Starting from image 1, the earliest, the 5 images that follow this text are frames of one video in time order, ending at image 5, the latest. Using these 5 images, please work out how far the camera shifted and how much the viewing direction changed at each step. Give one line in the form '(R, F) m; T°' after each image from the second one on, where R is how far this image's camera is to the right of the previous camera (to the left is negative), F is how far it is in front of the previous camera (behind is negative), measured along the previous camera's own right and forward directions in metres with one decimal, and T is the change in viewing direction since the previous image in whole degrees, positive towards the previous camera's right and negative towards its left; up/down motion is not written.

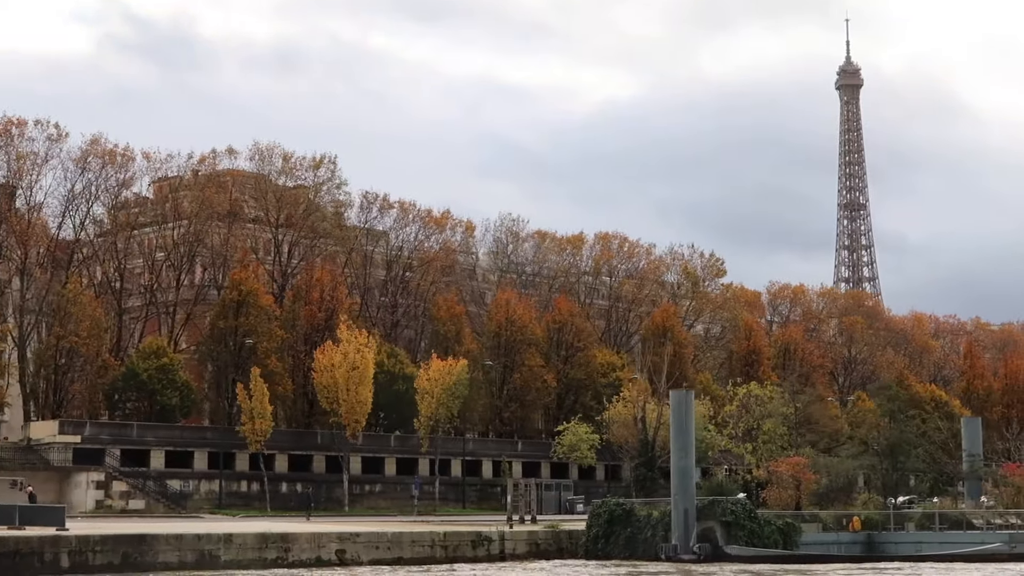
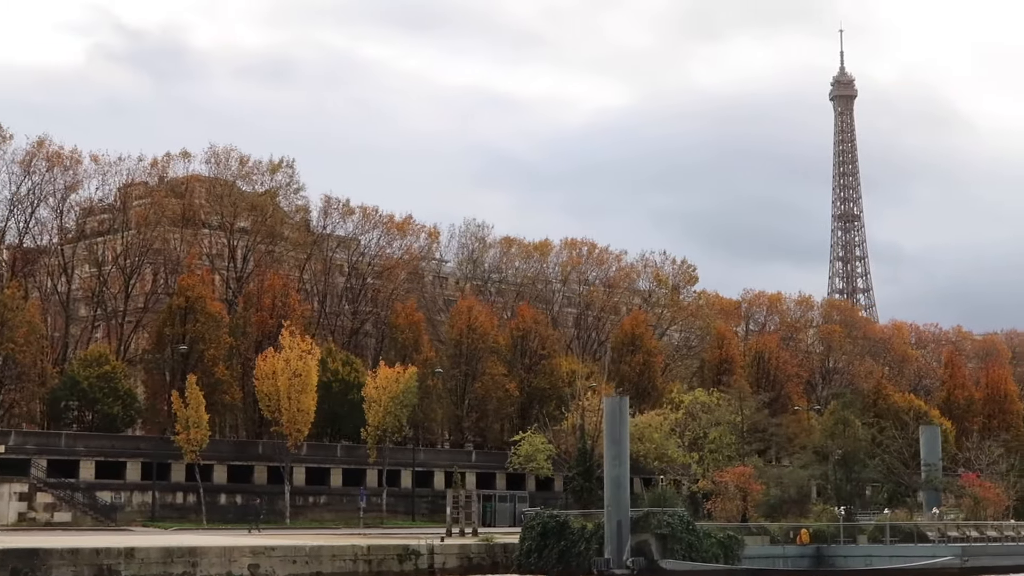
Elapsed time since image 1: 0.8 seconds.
(+1.7, +1.8) m; 0°
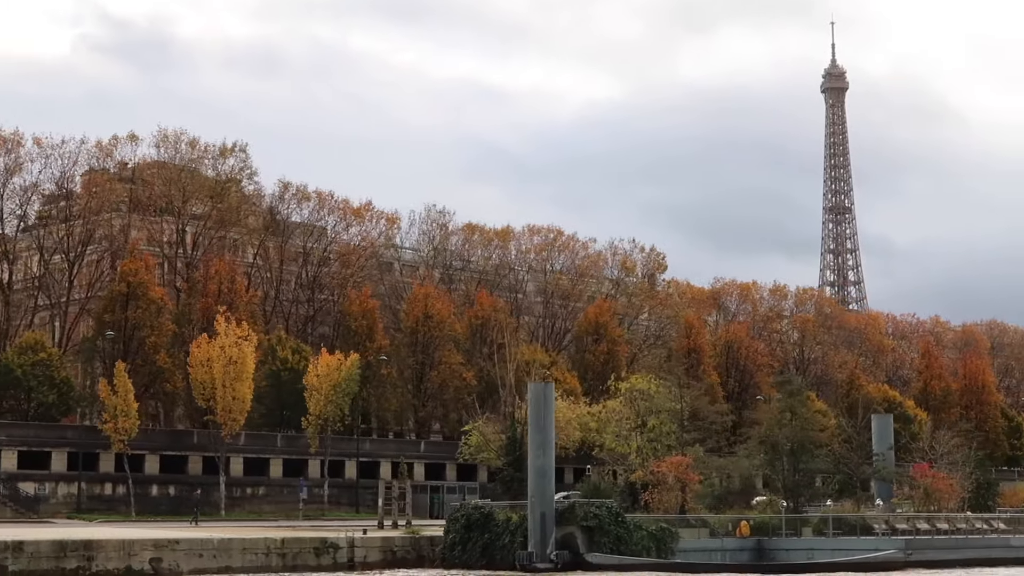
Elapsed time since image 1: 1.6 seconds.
(+1.6, +1.8) m; 0°
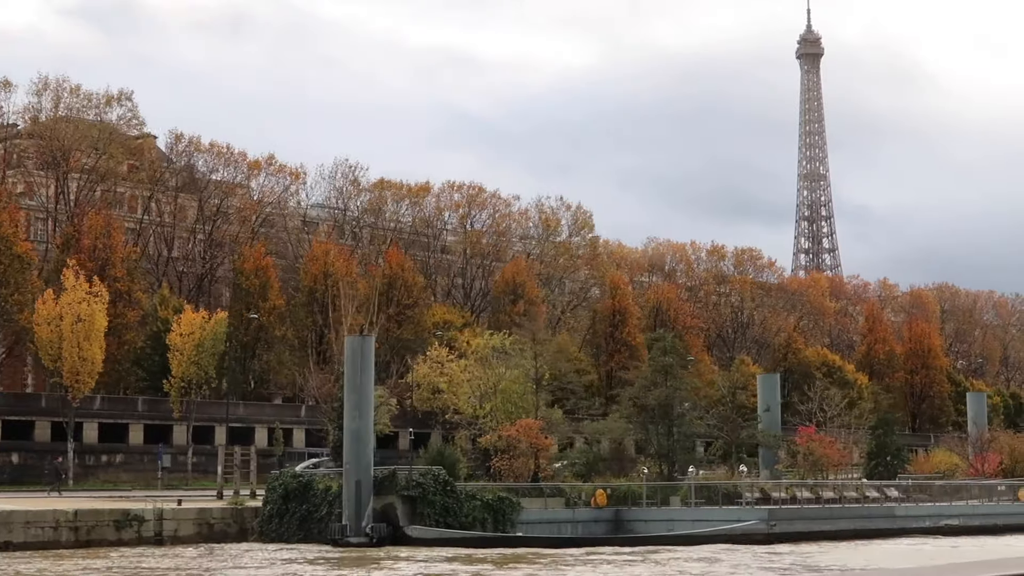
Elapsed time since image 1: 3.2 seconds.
(+3.3, +3.6) m; +1°
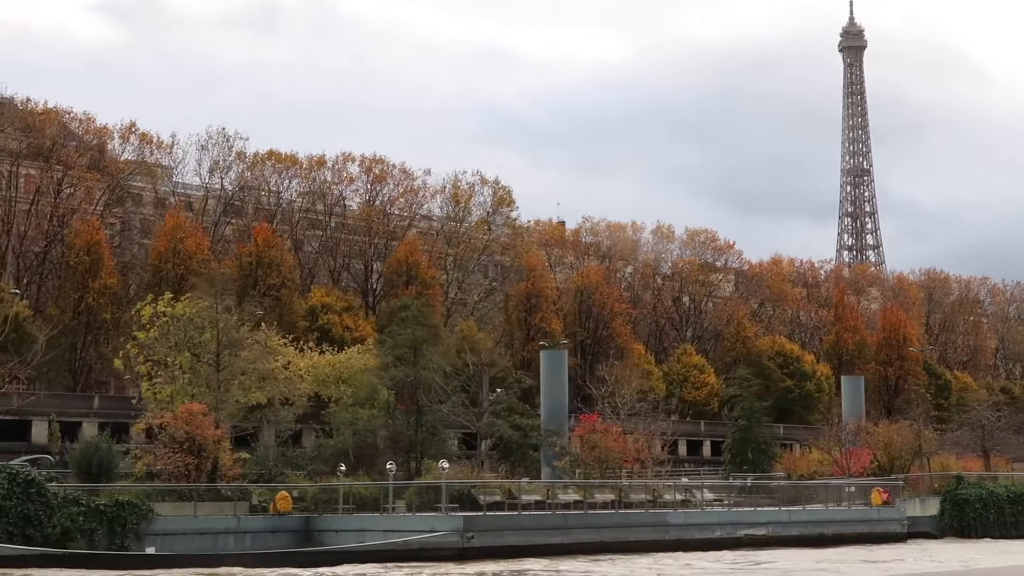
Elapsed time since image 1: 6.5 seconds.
(+7.1, +7.6) m; -2°
